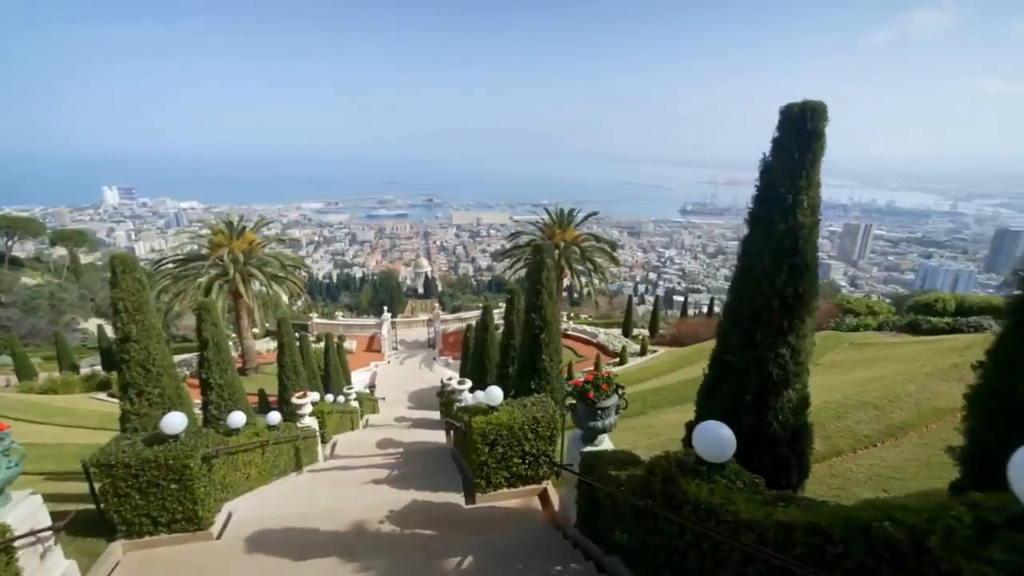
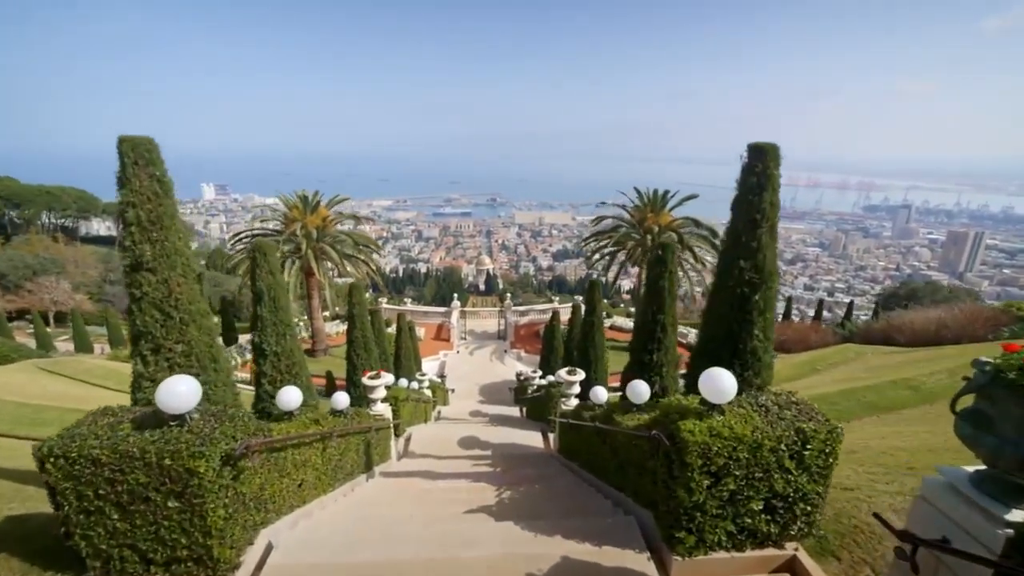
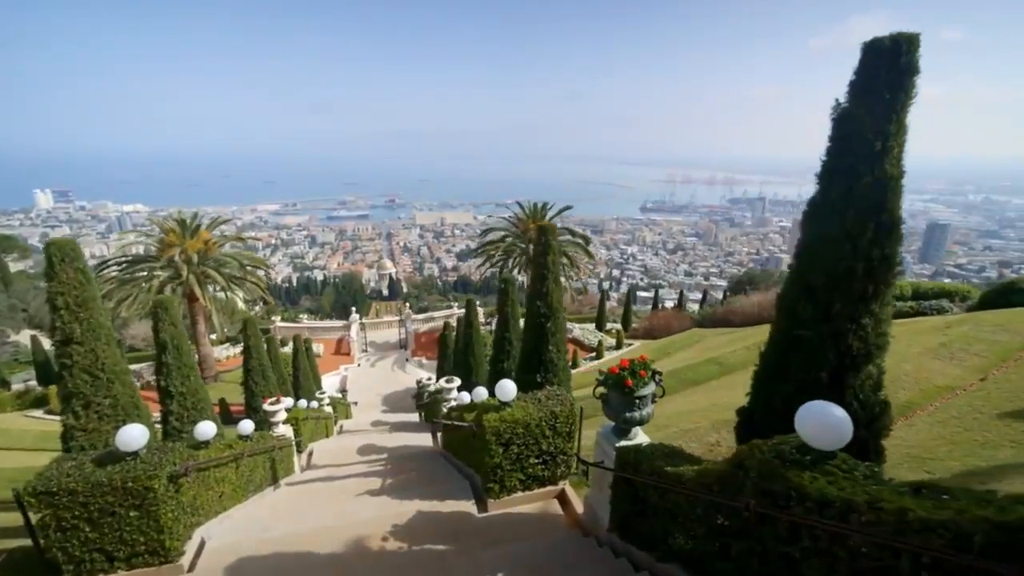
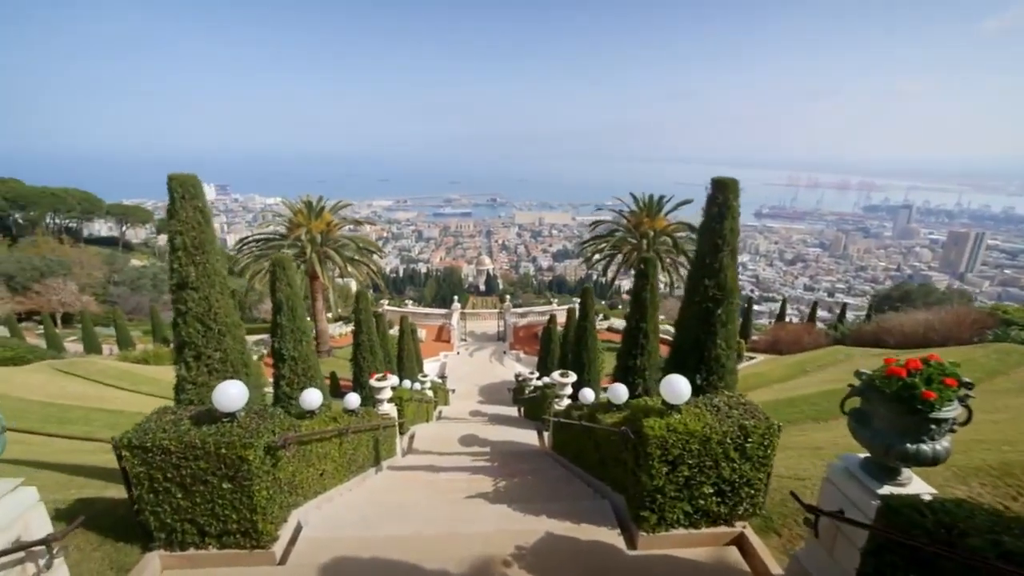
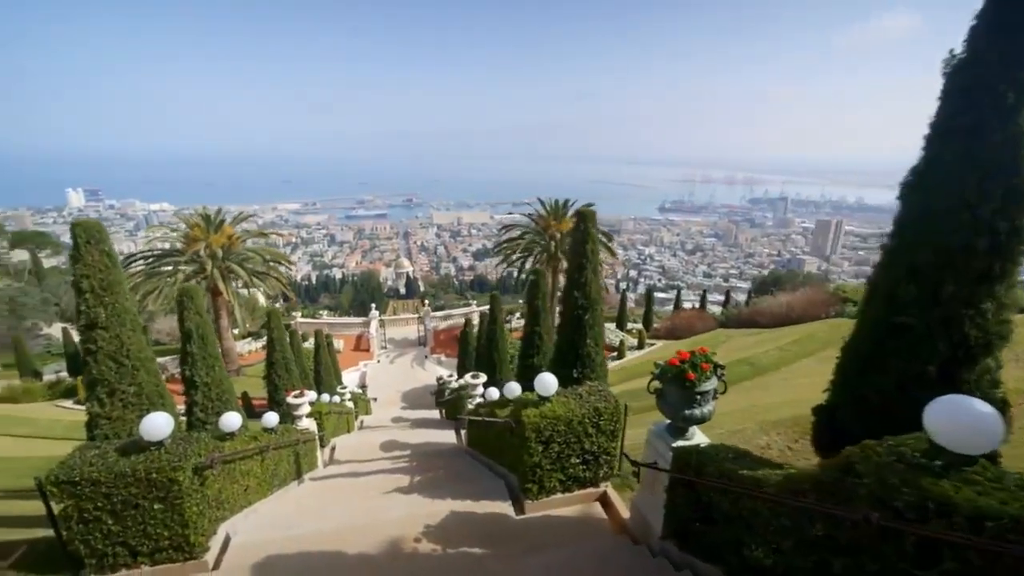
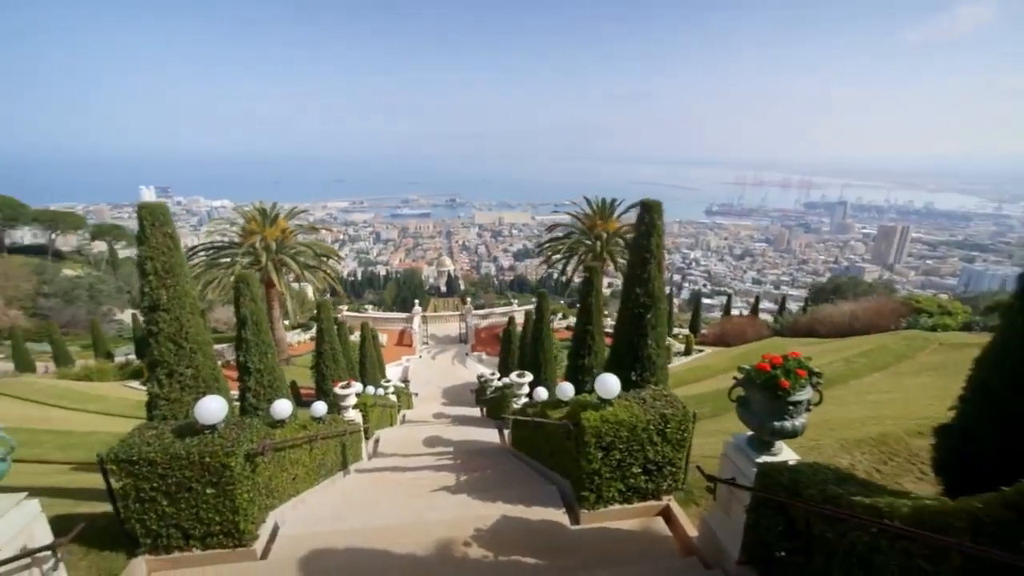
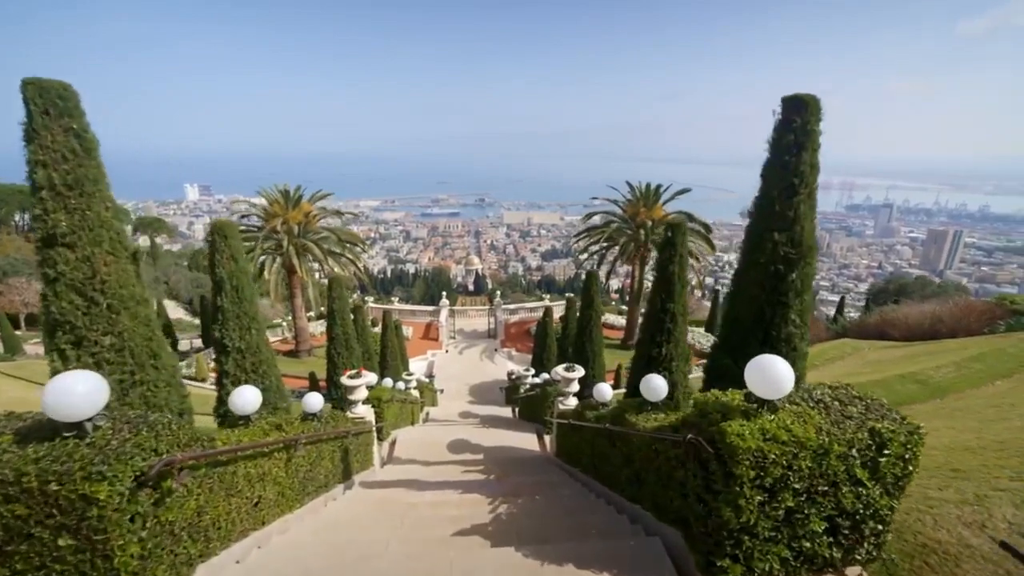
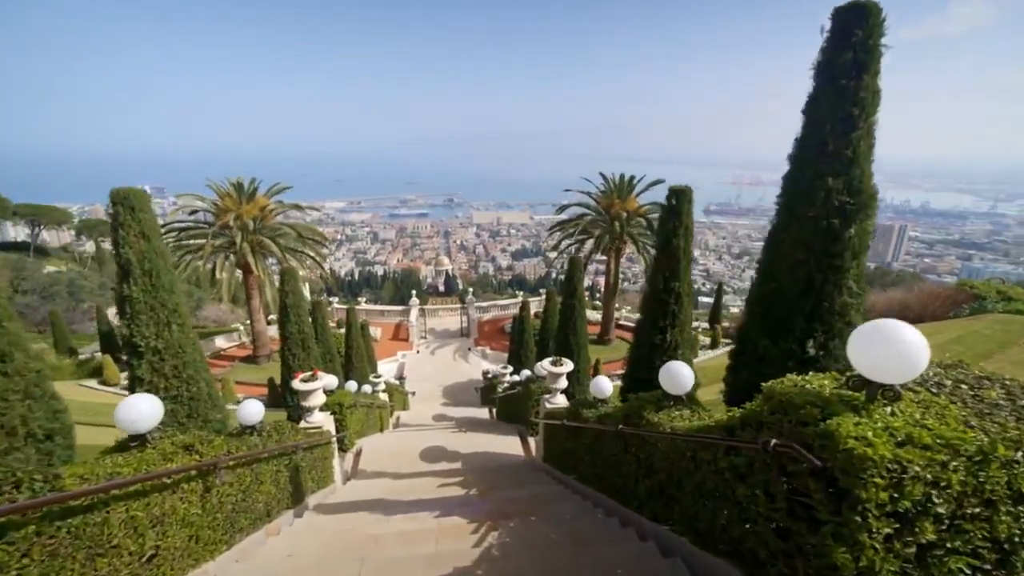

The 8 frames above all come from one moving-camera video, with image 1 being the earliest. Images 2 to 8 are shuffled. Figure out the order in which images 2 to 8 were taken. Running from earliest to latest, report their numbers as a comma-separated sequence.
3, 5, 6, 4, 2, 7, 8
